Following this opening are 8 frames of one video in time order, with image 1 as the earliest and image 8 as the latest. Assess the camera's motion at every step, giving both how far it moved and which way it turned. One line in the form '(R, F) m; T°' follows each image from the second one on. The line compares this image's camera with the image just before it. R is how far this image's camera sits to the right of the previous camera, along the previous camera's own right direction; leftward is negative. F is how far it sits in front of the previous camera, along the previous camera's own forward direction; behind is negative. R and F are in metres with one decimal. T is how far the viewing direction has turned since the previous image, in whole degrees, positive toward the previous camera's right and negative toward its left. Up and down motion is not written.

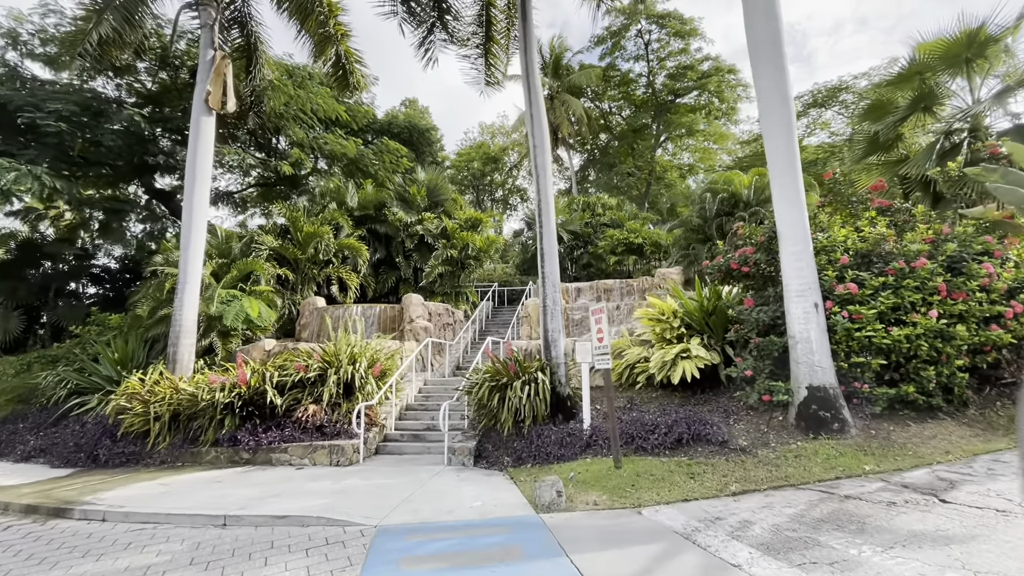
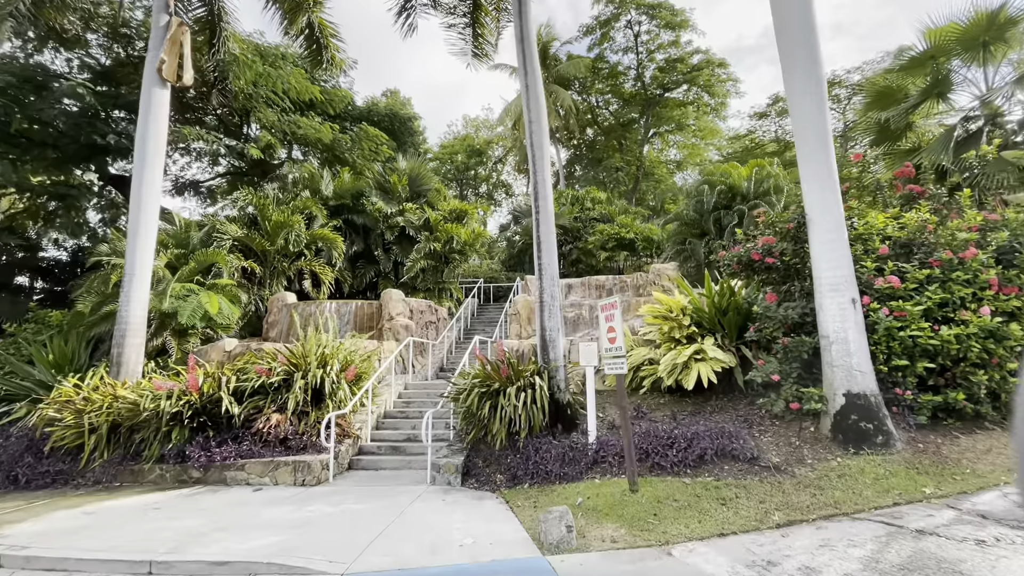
(-0.1, +0.8) m; +2°
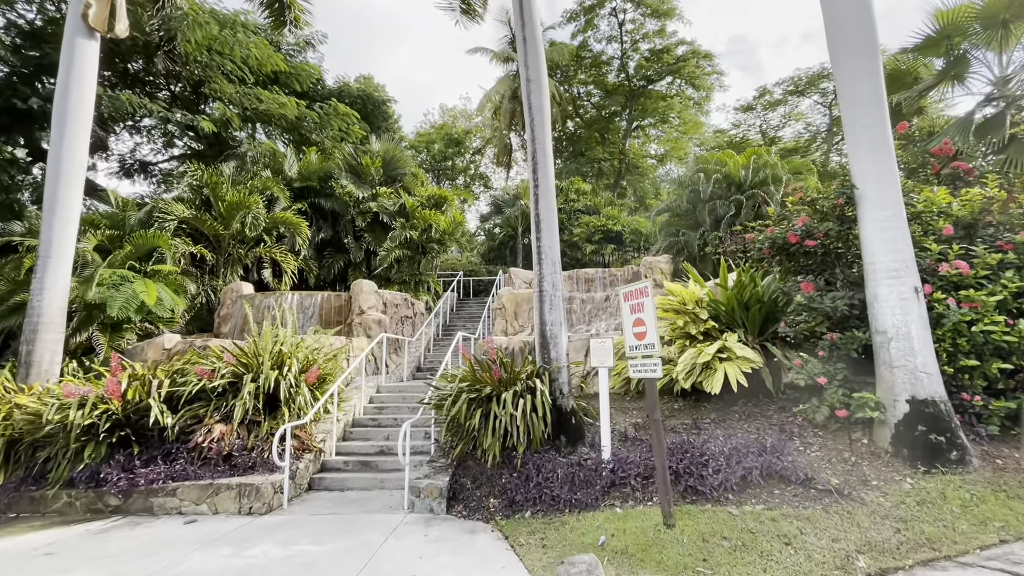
(-0.2, +0.9) m; +3°
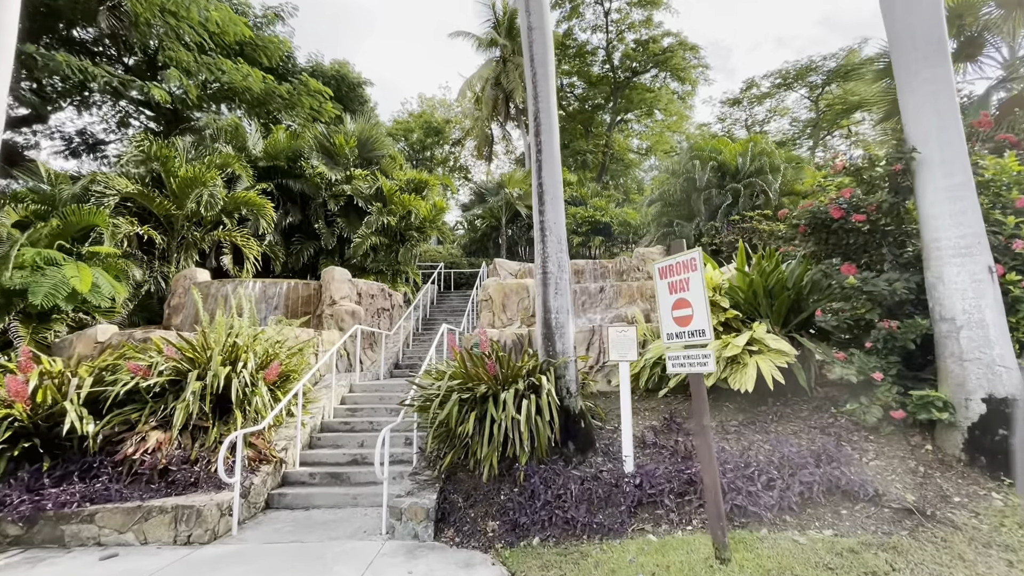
(-0.2, +0.7) m; +3°
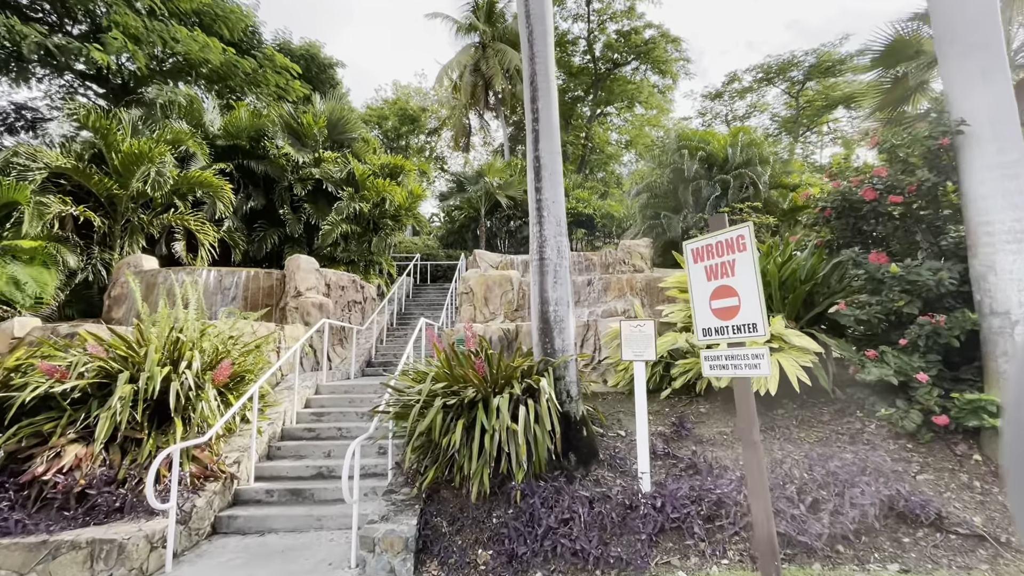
(-0.1, +0.6) m; +3°
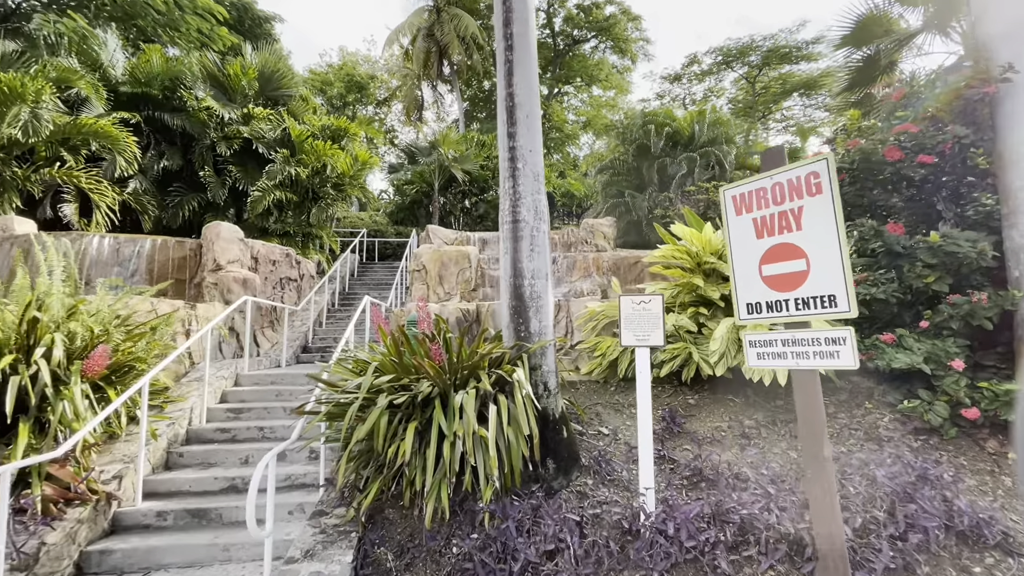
(-0.1, +0.7) m; +6°
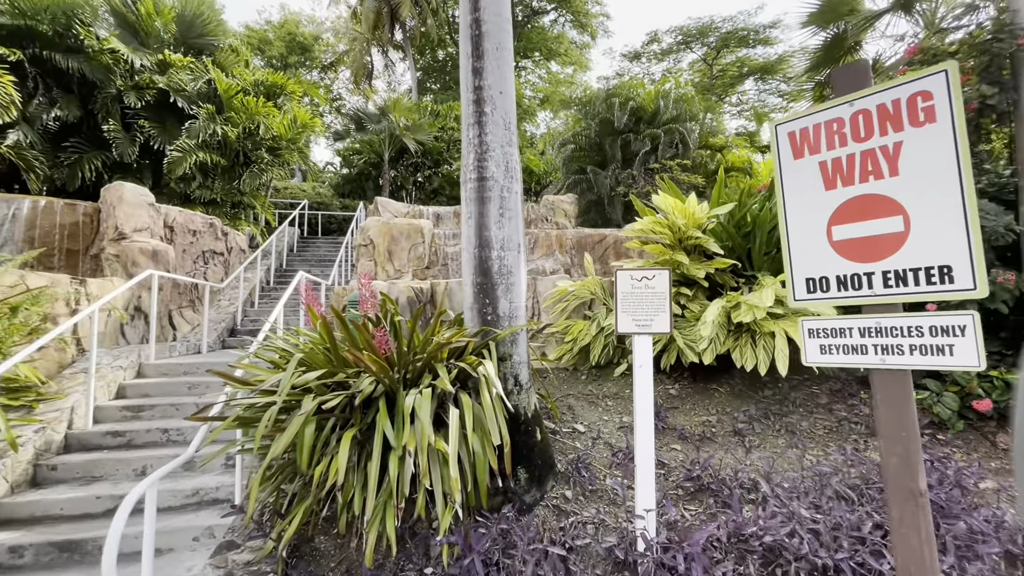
(-0.1, +0.5) m; +6°
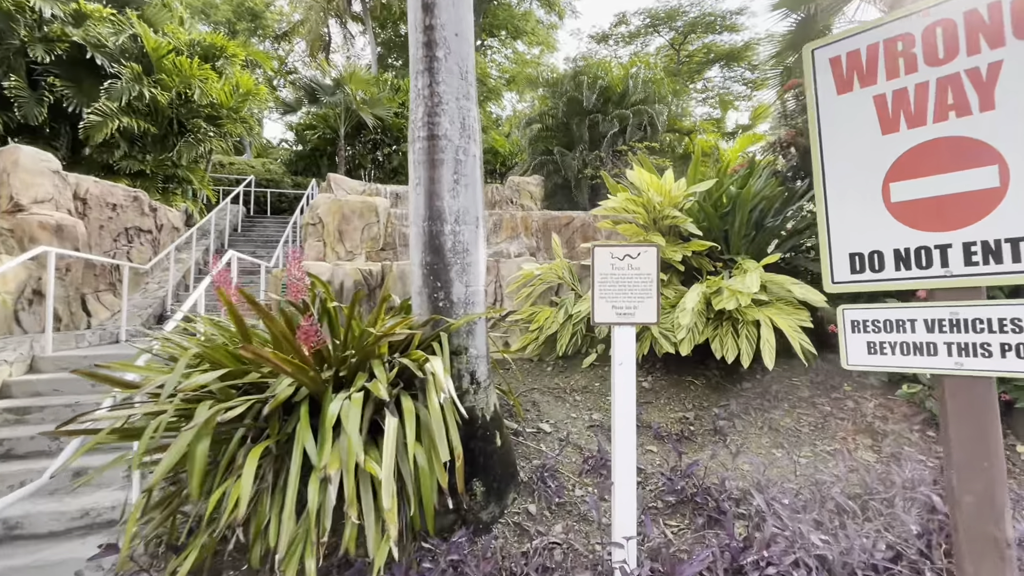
(0.0, +0.4) m; +4°
